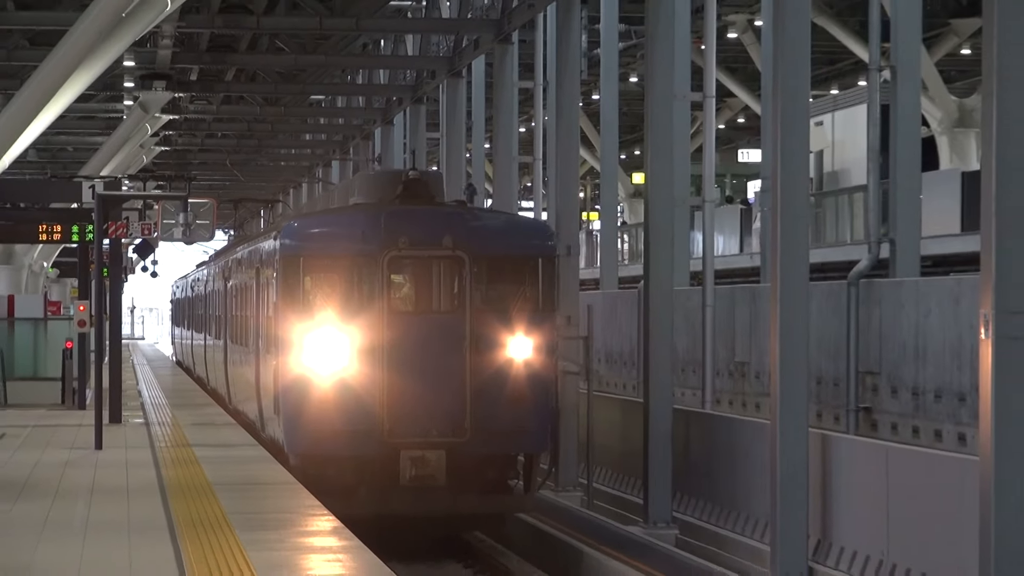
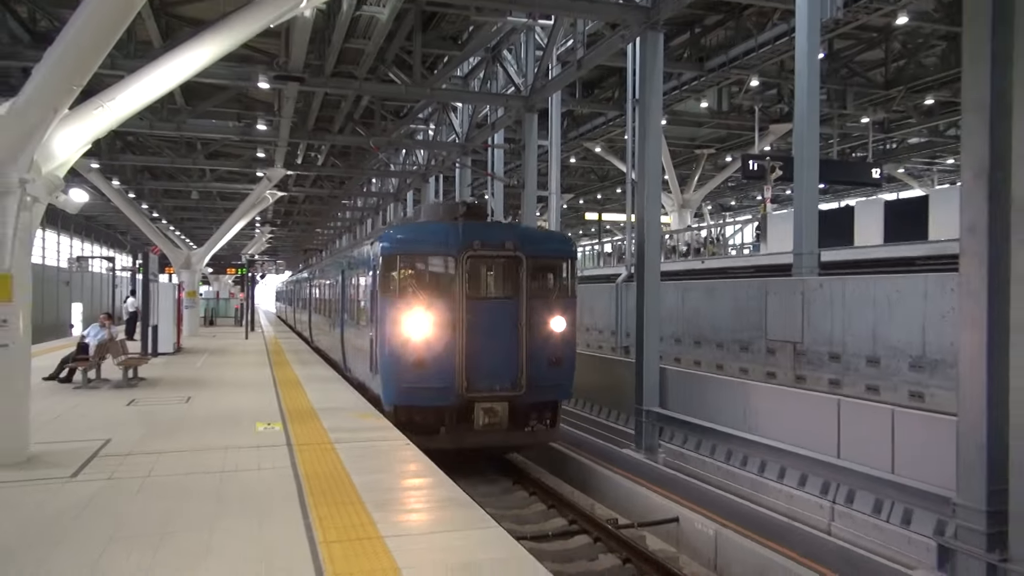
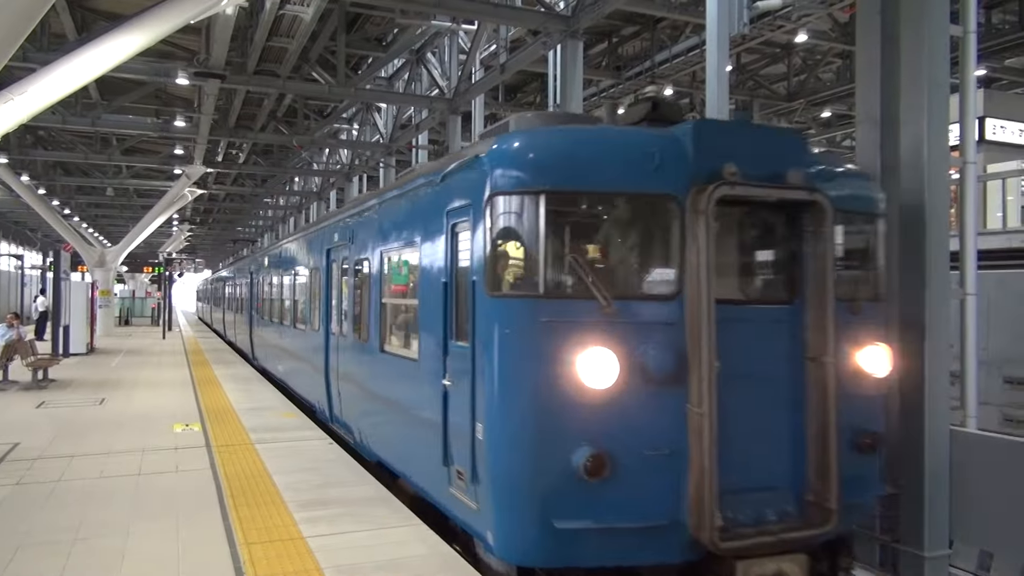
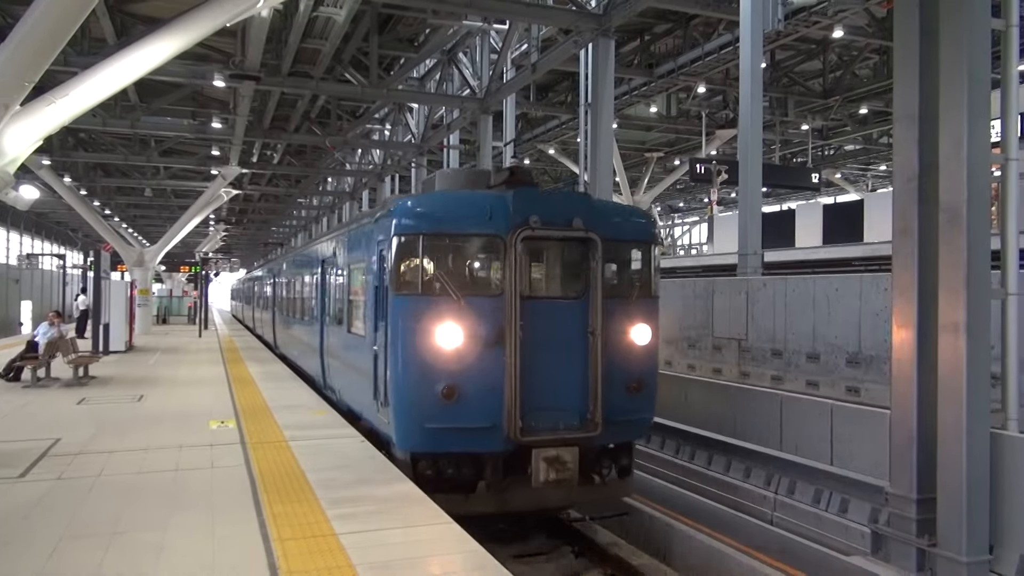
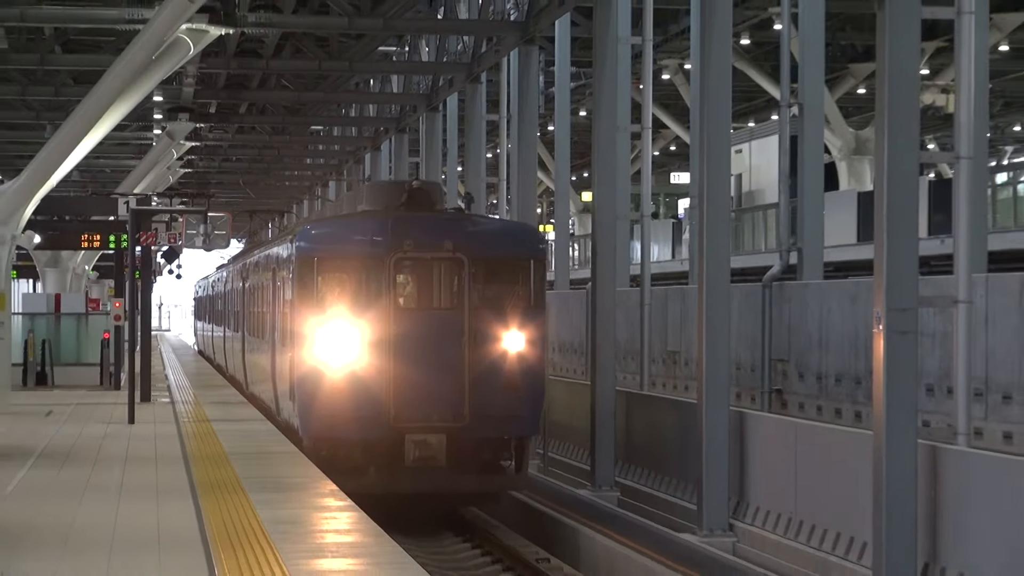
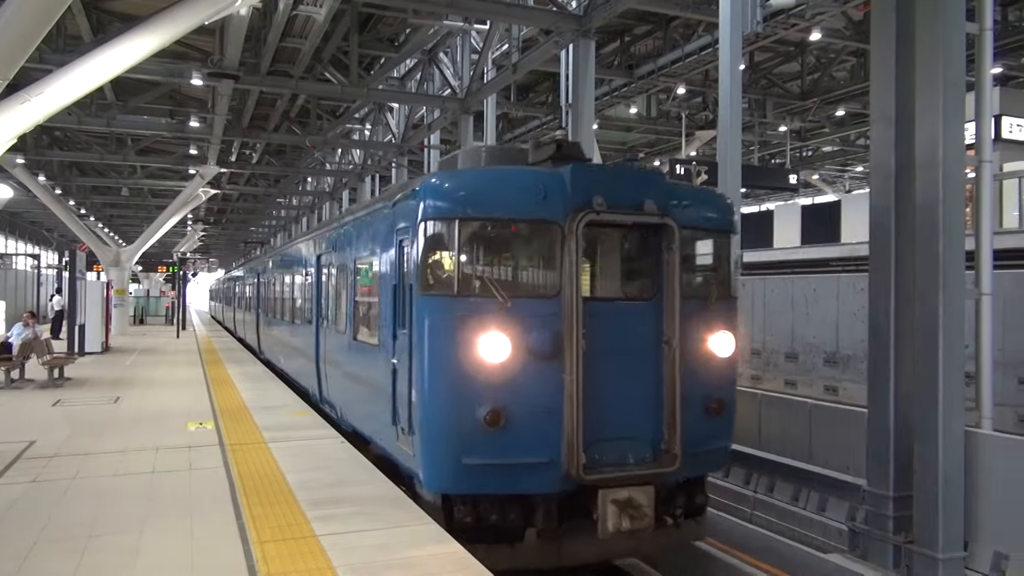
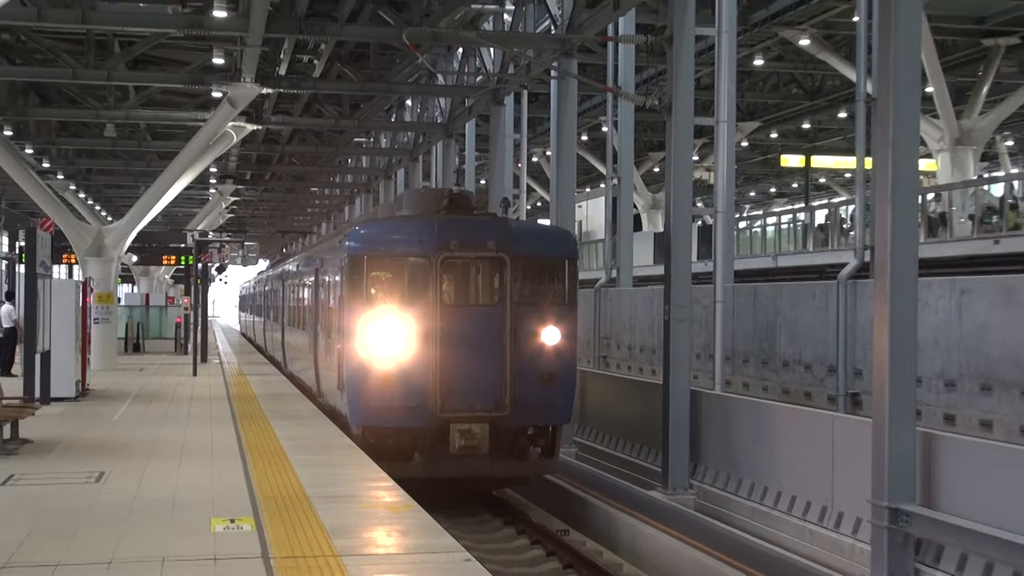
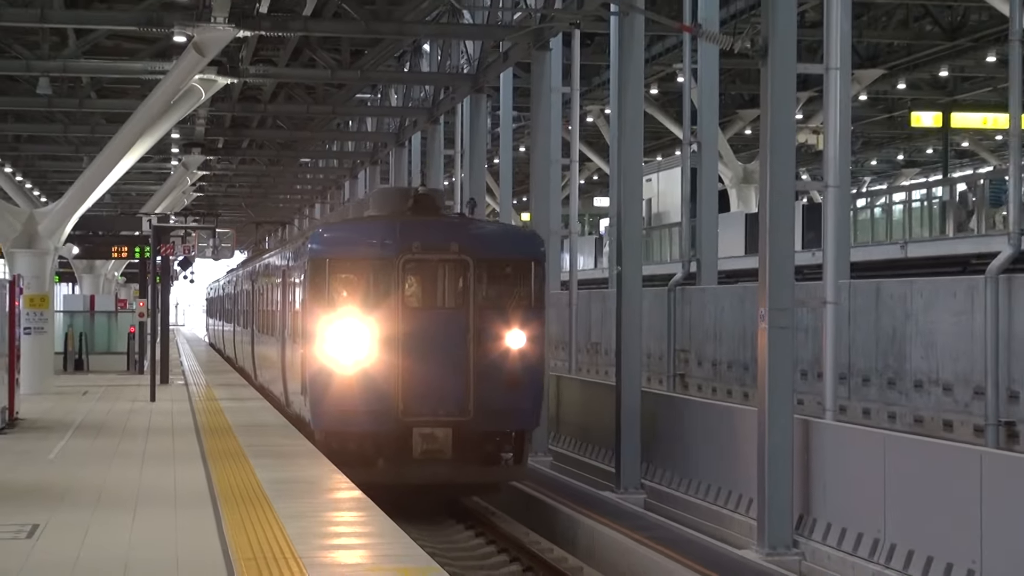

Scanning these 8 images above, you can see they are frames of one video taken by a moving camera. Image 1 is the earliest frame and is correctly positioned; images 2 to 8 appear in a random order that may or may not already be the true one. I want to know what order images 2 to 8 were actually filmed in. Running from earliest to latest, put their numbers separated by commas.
5, 8, 7, 2, 4, 6, 3
